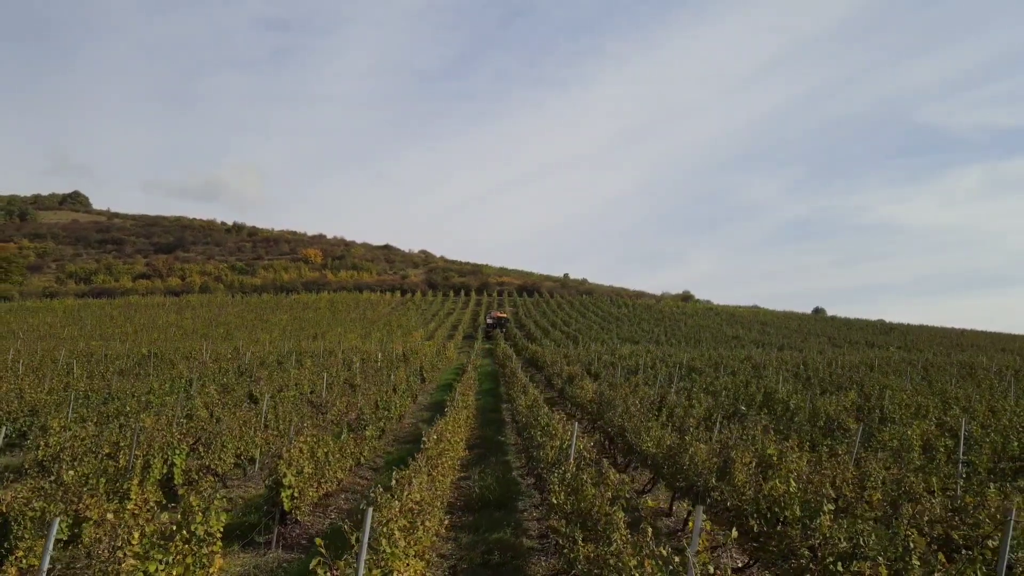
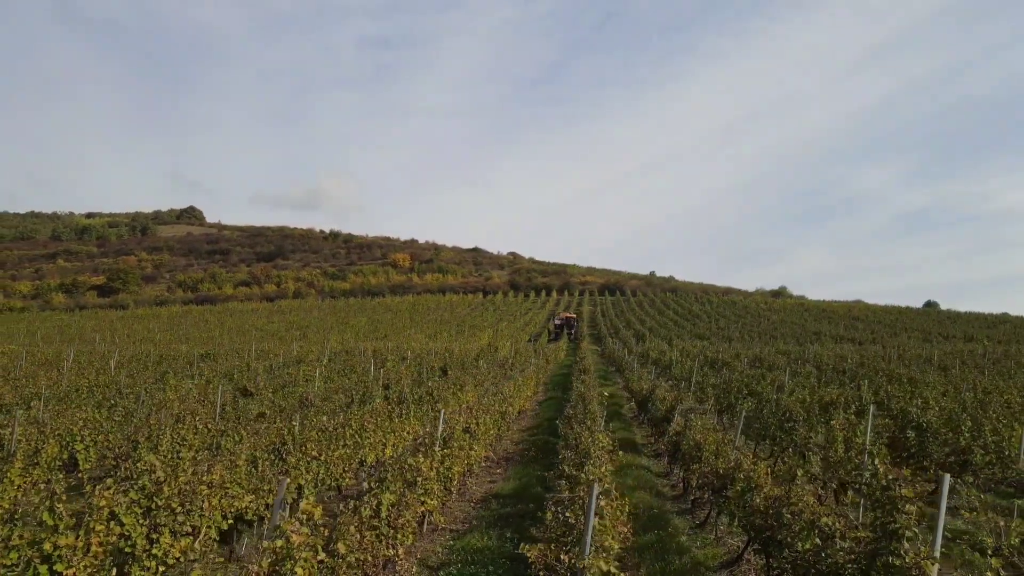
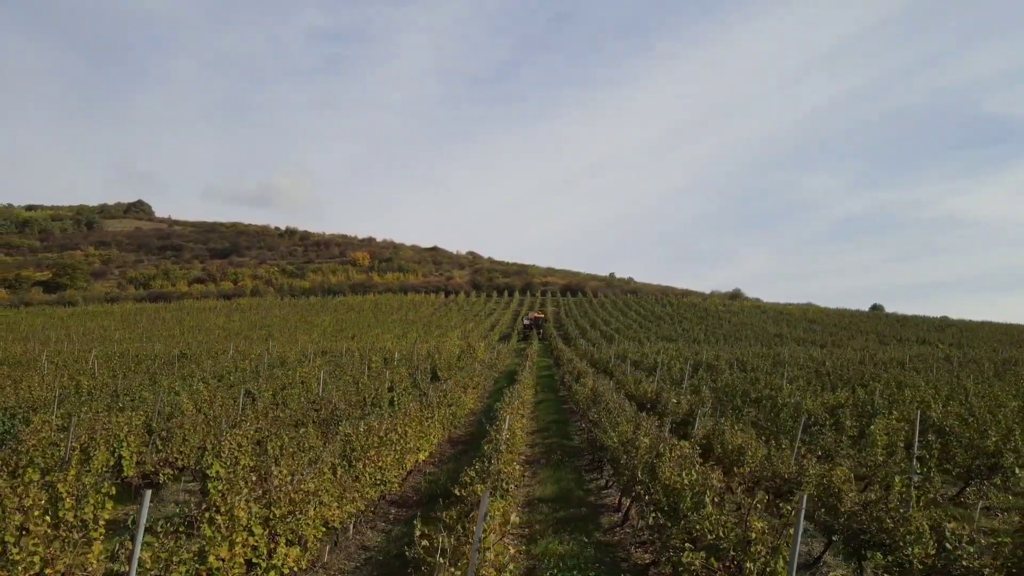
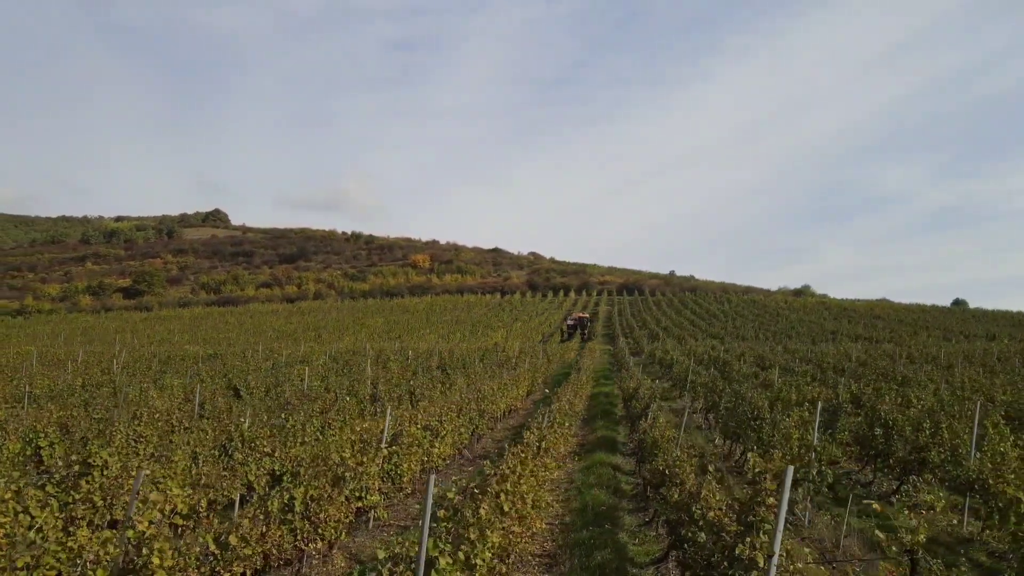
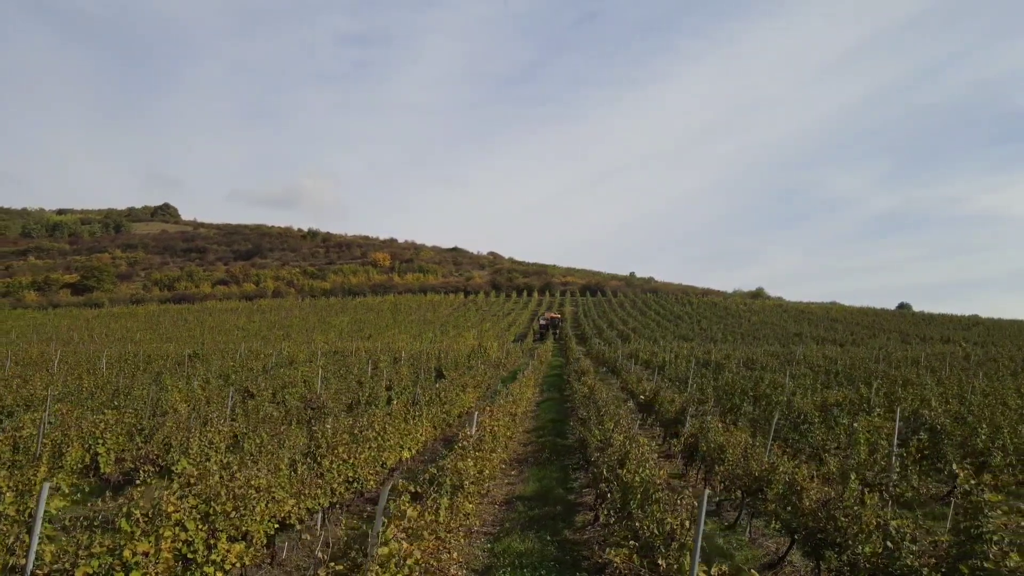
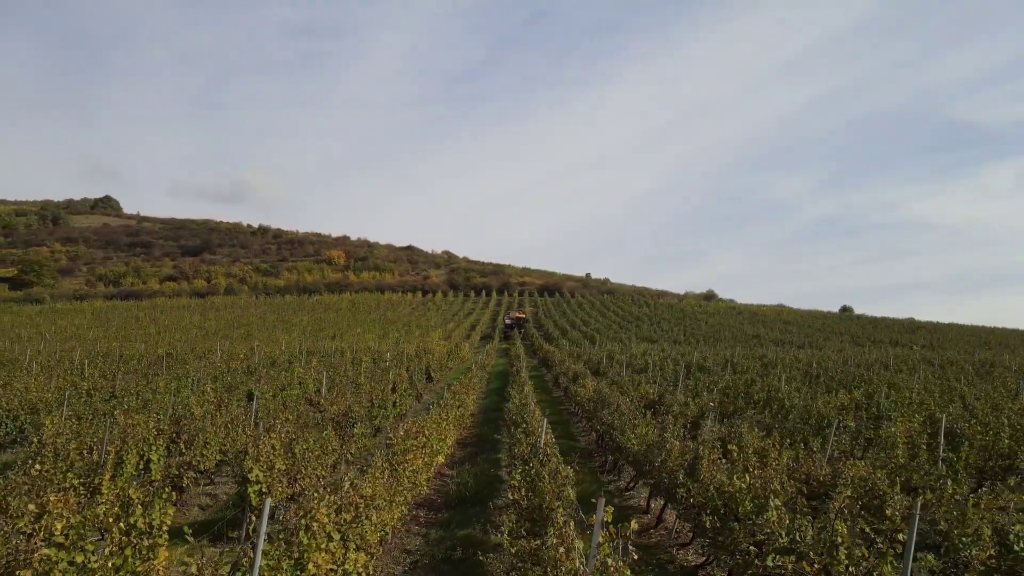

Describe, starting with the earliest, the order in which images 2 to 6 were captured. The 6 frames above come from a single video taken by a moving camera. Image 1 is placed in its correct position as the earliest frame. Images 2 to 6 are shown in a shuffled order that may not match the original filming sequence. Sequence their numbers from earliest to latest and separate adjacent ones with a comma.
6, 3, 5, 2, 4
